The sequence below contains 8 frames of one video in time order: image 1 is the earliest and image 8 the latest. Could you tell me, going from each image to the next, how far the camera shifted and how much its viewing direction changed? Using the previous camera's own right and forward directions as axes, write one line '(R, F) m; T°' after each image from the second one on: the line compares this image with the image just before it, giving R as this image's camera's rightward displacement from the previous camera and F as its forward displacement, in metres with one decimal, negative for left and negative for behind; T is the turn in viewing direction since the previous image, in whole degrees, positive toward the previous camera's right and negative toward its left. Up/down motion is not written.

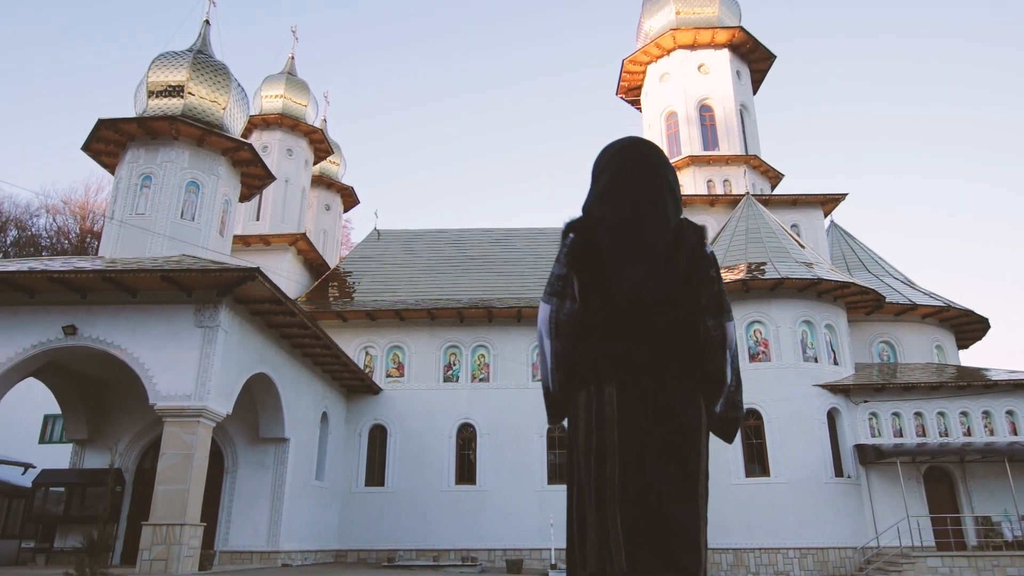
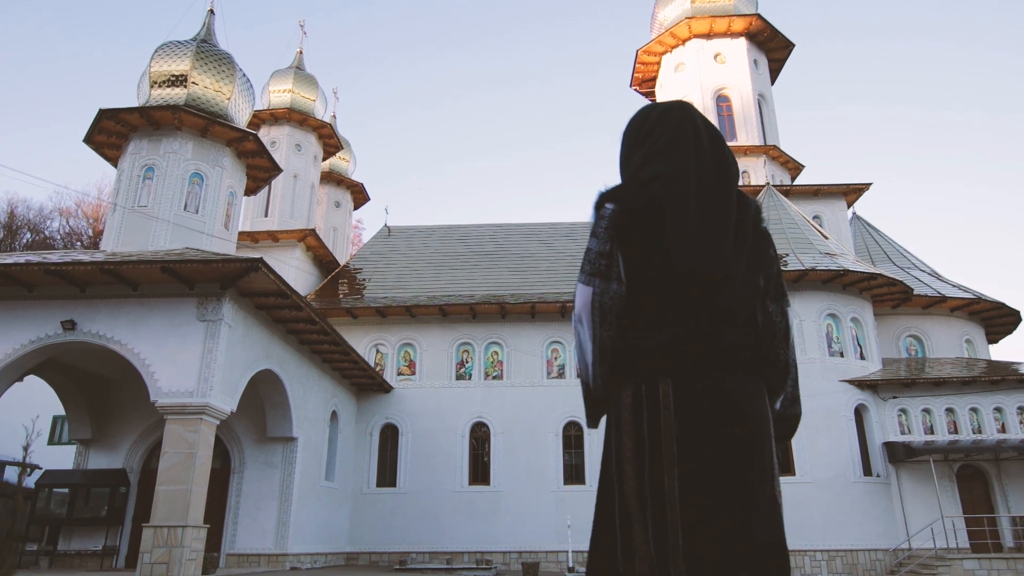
(0.0, +0.5) m; -1°
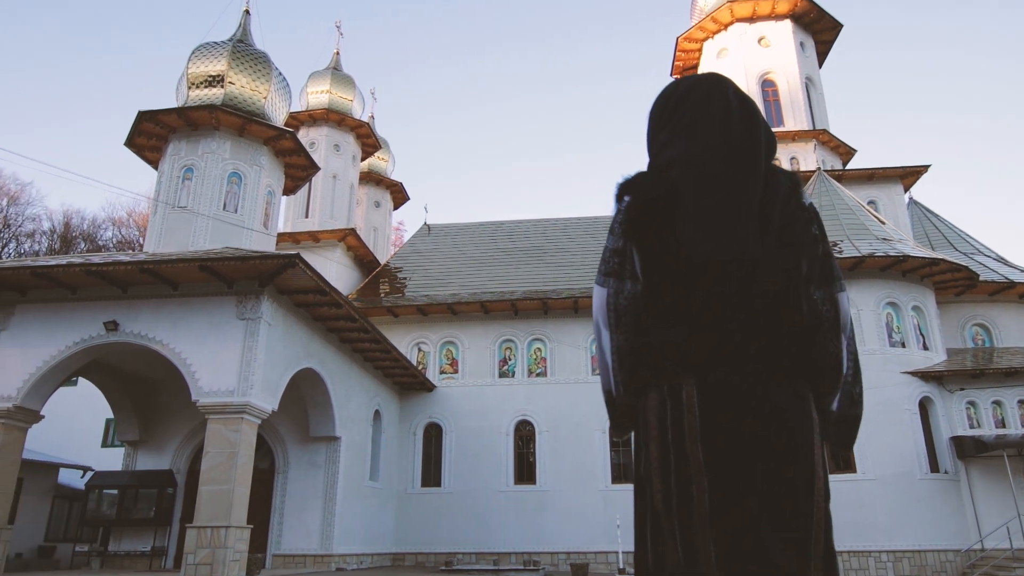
(0.0, +0.4) m; -3°
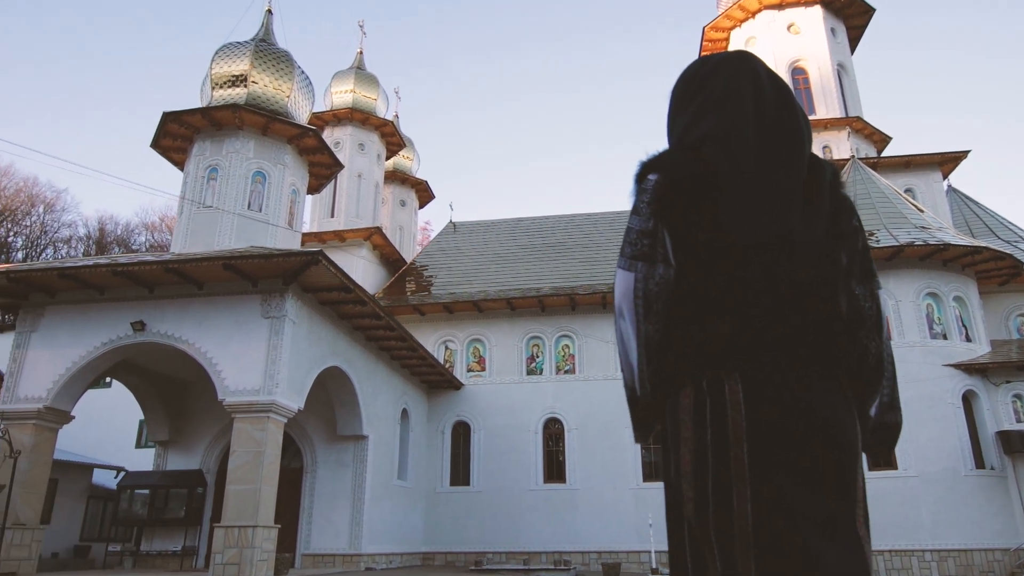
(0.0, +0.2) m; -2°
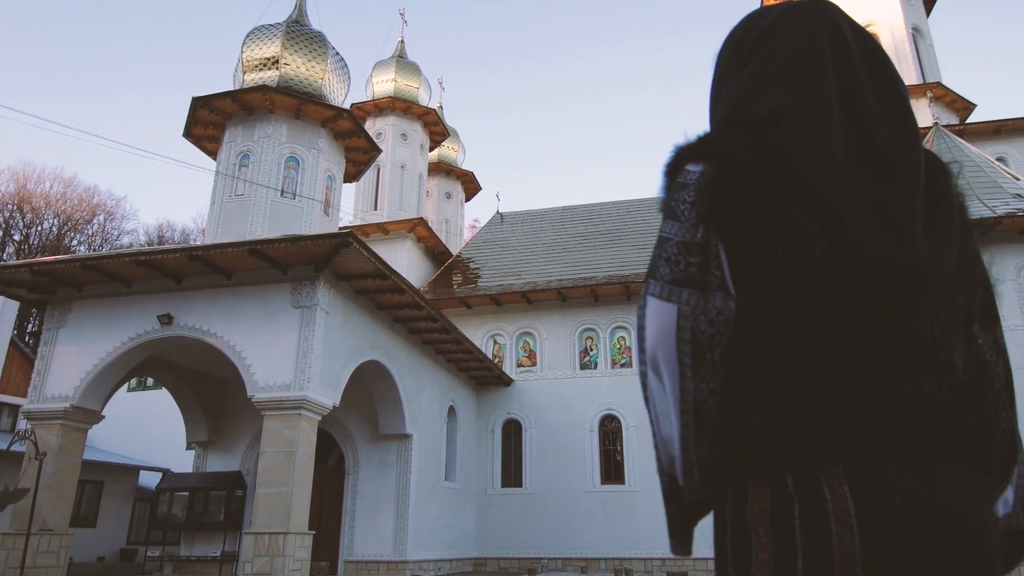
(0.0, +1.1) m; -4°
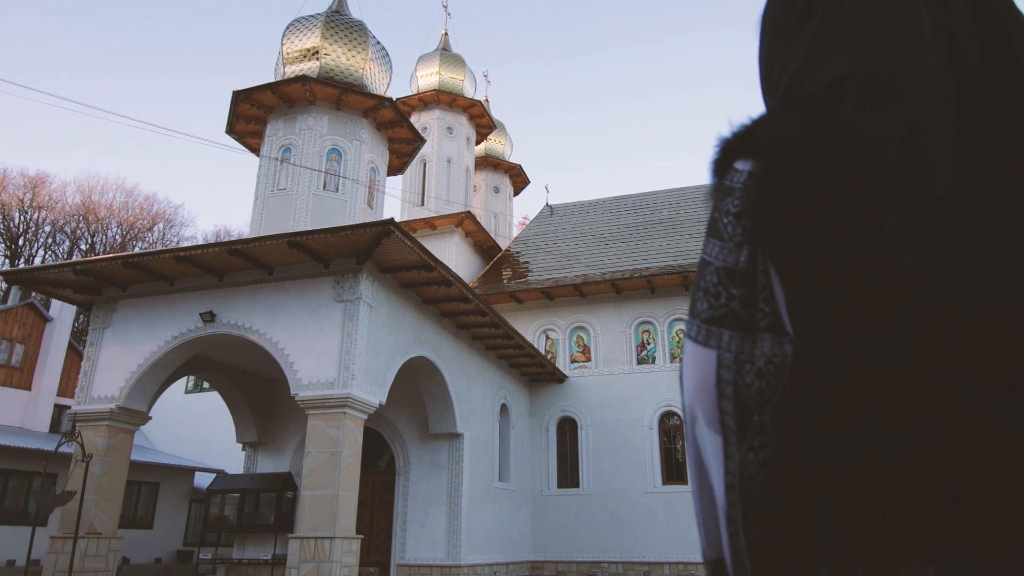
(0.0, +0.6) m; -4°
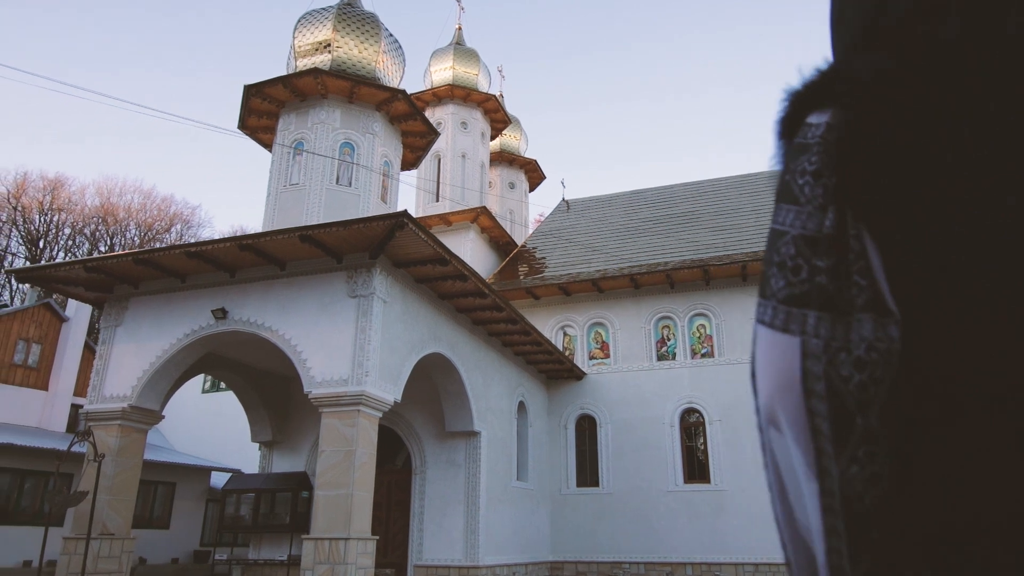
(0.0, +0.3) m; -1°
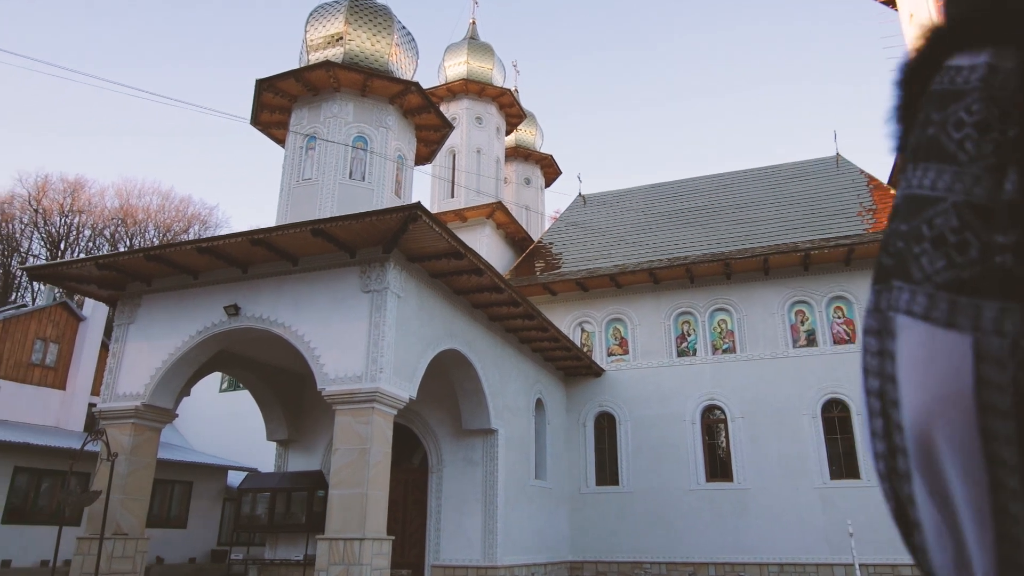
(0.0, +0.2) m; -1°
